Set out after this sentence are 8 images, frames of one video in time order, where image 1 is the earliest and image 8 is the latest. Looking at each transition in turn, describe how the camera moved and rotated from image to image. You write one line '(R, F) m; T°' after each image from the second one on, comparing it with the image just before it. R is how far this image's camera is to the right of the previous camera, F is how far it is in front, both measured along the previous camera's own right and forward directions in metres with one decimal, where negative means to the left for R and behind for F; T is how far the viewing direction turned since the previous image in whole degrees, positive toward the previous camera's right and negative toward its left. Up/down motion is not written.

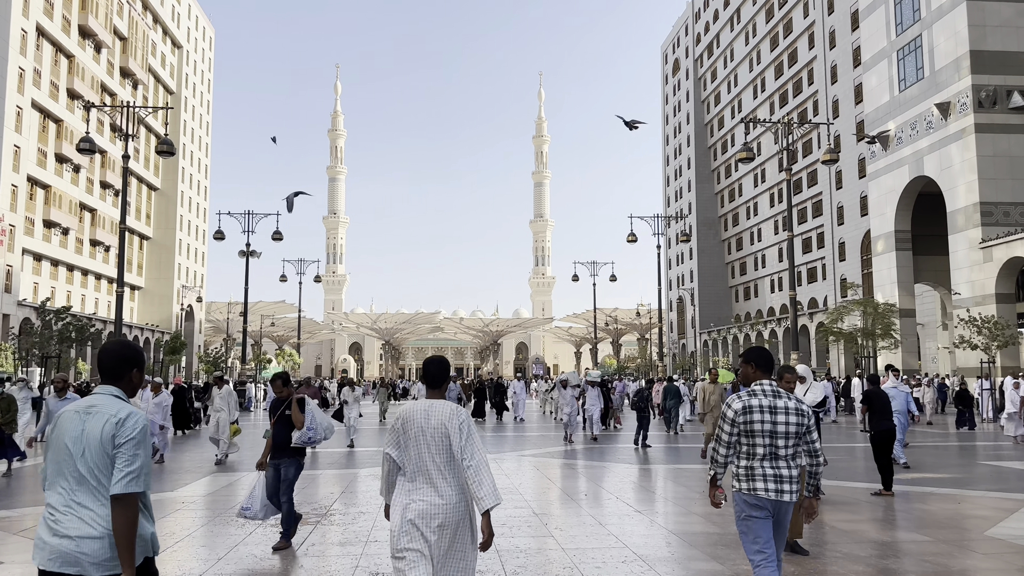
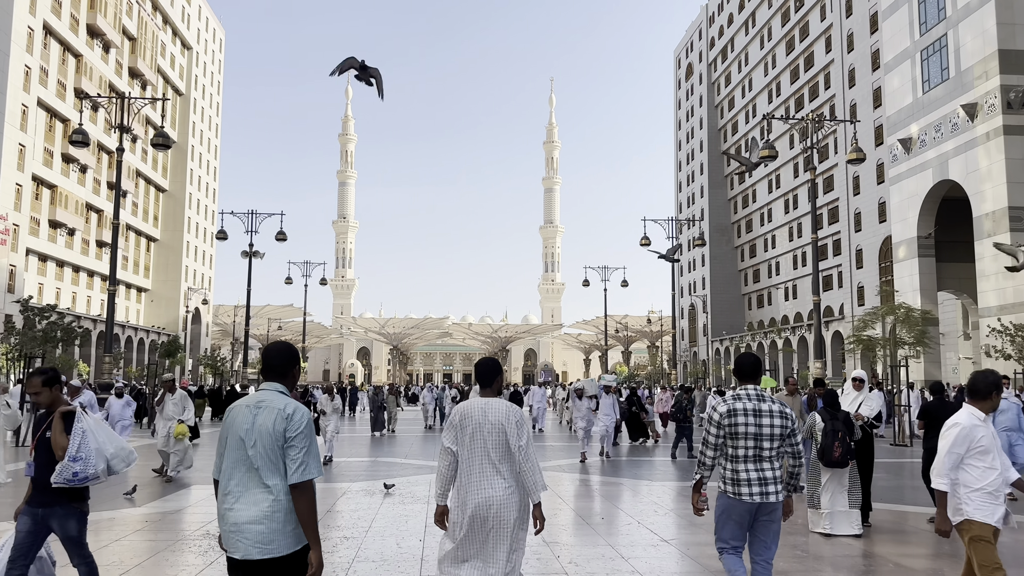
(0.0, +0.9) m; -1°
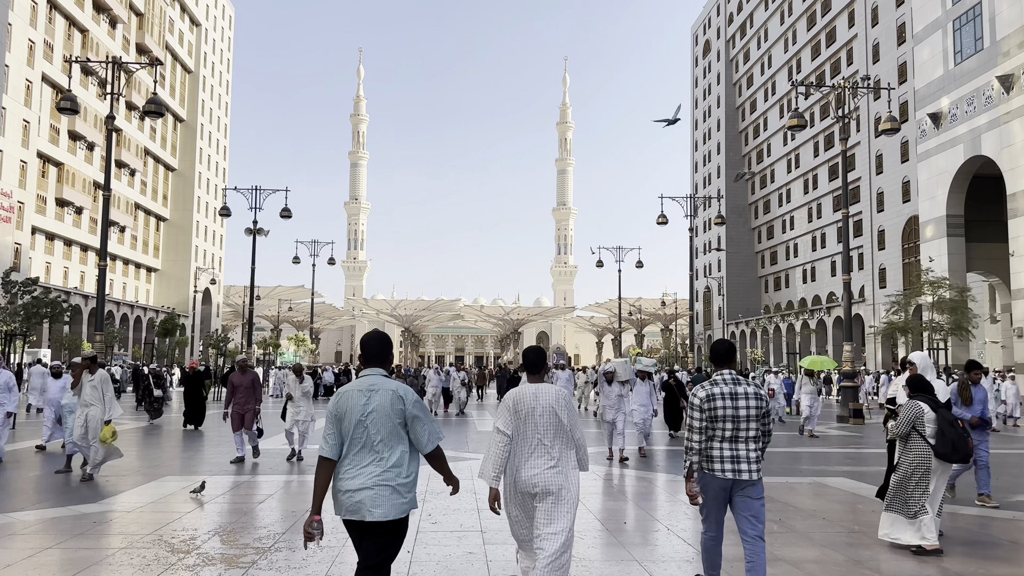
(0.0, +1.0) m; -1°
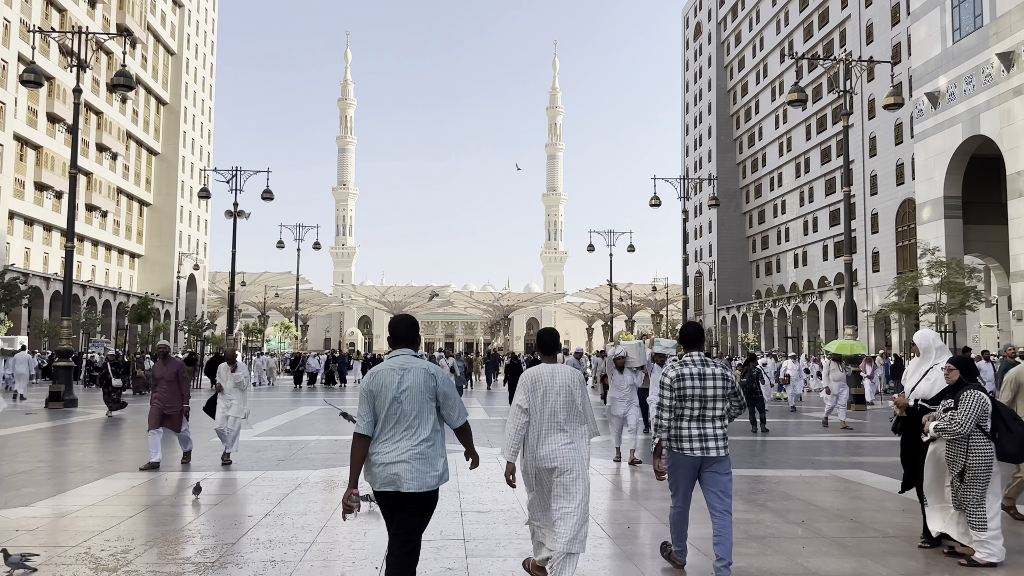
(0.0, +0.8) m; +1°
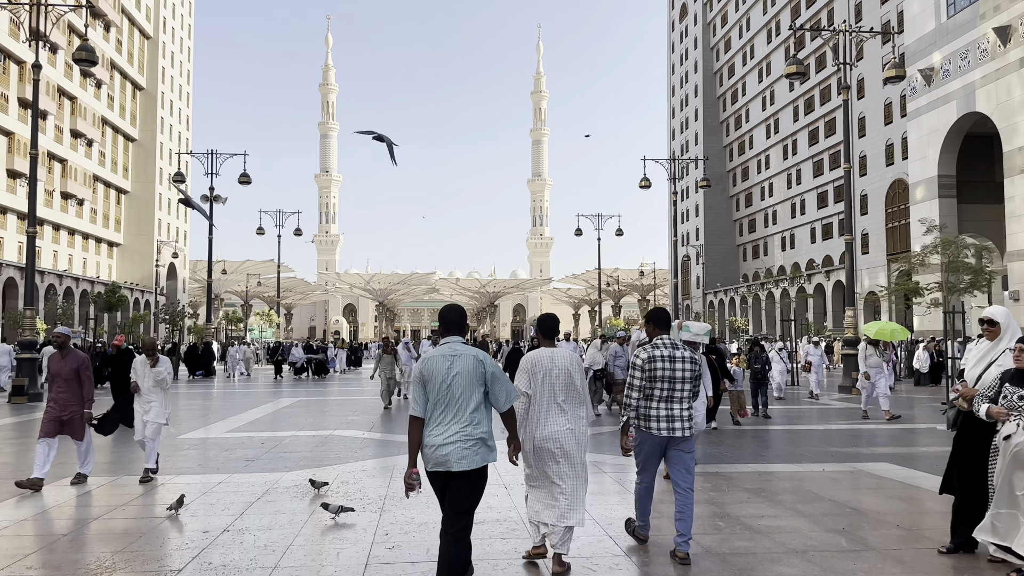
(-0.1, +0.8) m; +1°
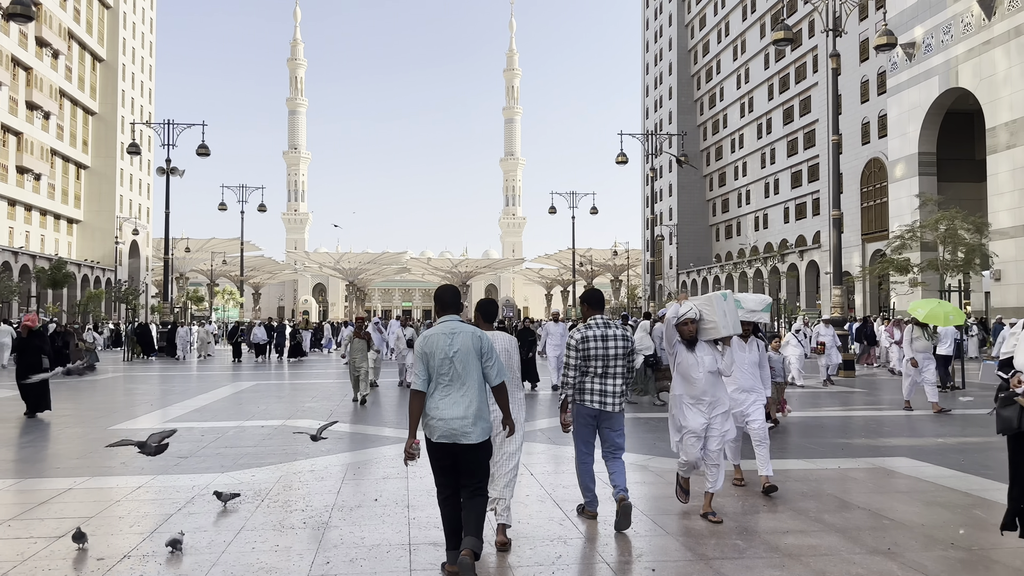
(0.0, +0.9) m; +2°
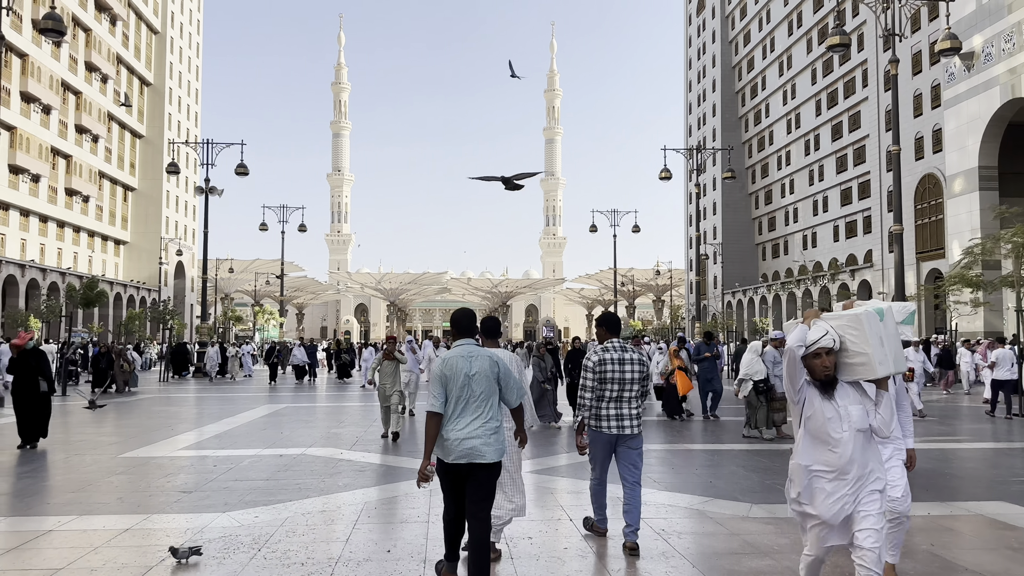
(0.0, +0.7) m; -3°
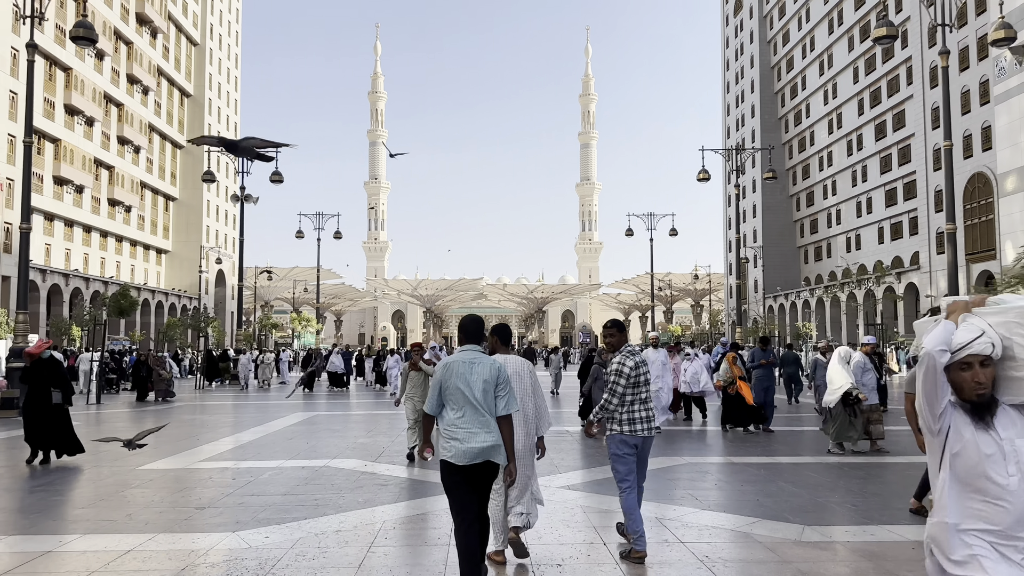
(+0.1, +0.4) m; -3°
